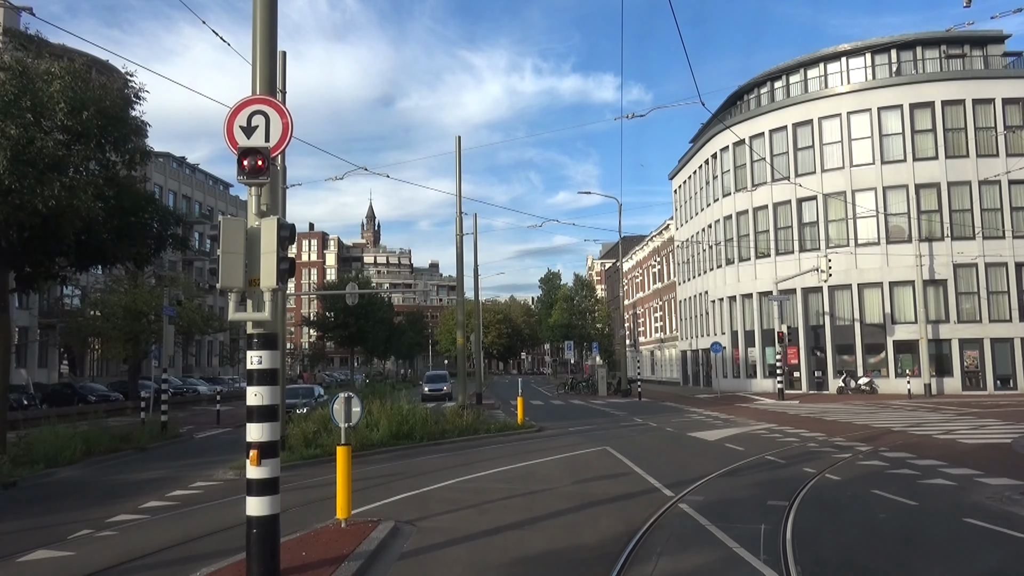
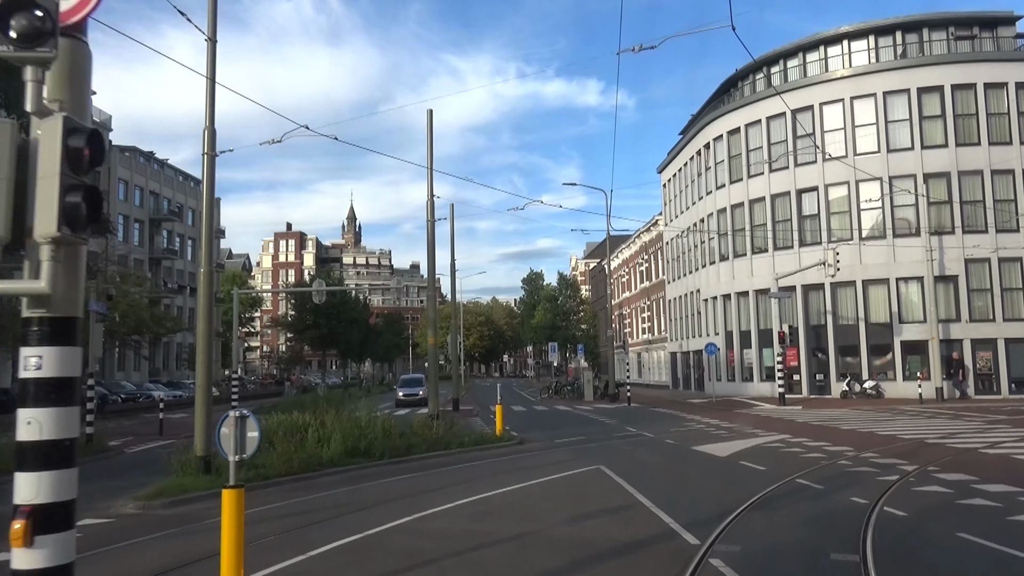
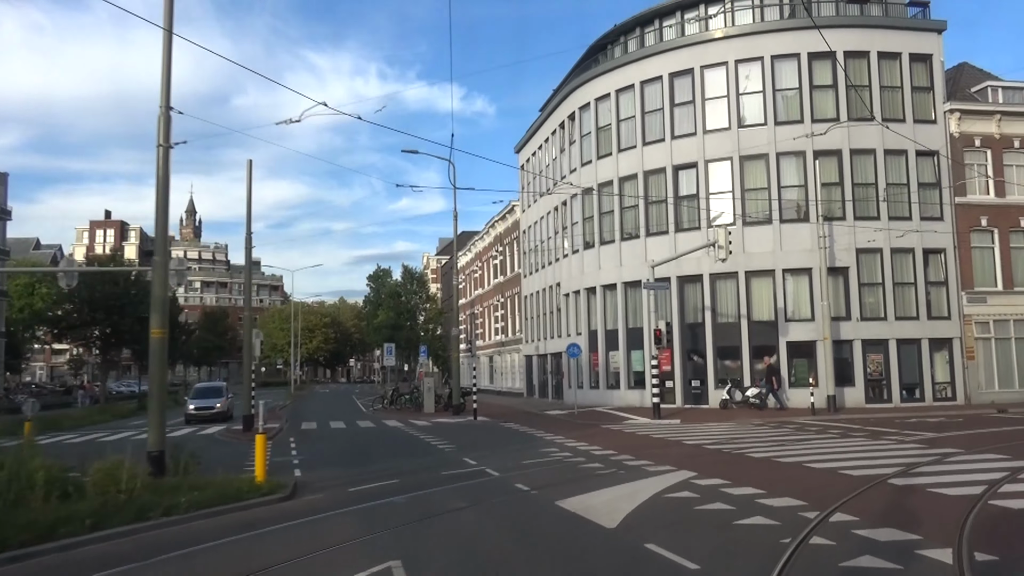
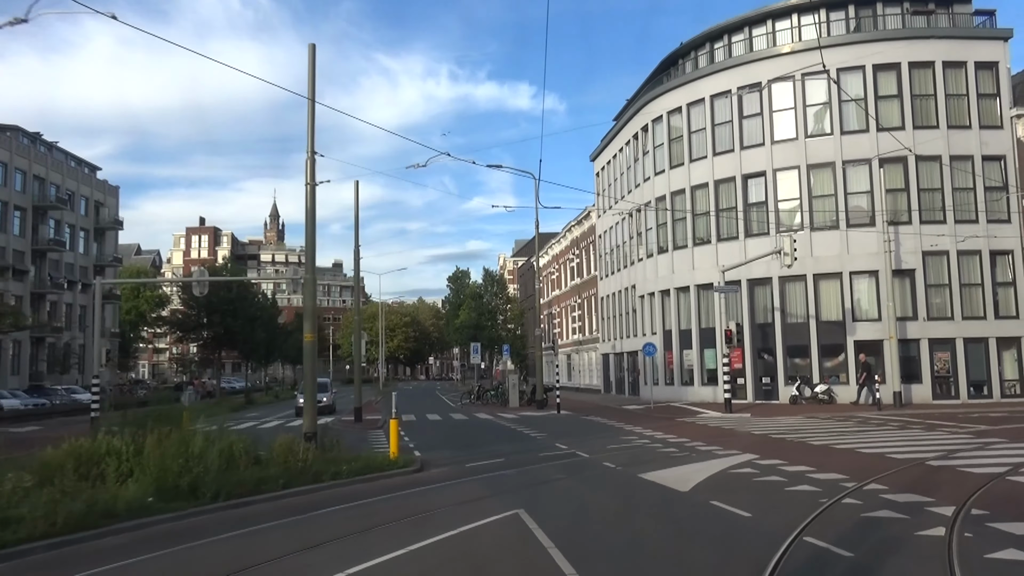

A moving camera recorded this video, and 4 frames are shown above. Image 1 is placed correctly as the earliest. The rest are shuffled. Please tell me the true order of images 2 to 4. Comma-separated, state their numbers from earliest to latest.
2, 4, 3
